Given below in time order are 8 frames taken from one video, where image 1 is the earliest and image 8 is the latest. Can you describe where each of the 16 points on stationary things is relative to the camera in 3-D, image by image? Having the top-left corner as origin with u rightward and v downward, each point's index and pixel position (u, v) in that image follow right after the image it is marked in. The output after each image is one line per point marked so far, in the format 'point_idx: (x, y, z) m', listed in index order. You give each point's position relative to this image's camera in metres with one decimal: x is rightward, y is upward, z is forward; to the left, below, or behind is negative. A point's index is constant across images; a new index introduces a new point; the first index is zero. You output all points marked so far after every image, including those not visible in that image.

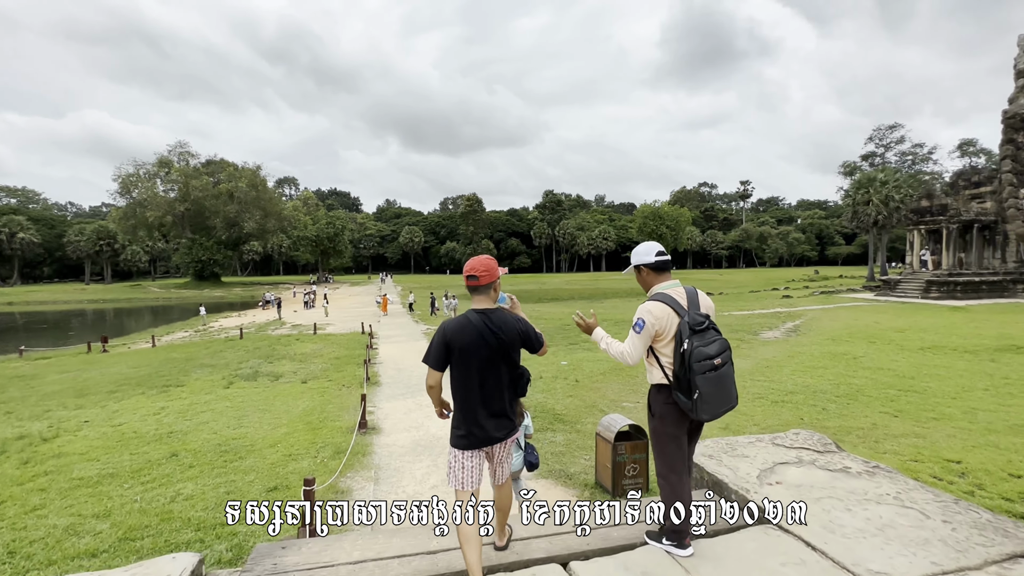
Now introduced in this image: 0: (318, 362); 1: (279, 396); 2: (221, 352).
0: (-6.1, -2.3, +14.9) m
1: (-5.2, -2.4, +10.6) m
2: (-10.8, -2.4, +17.6) m
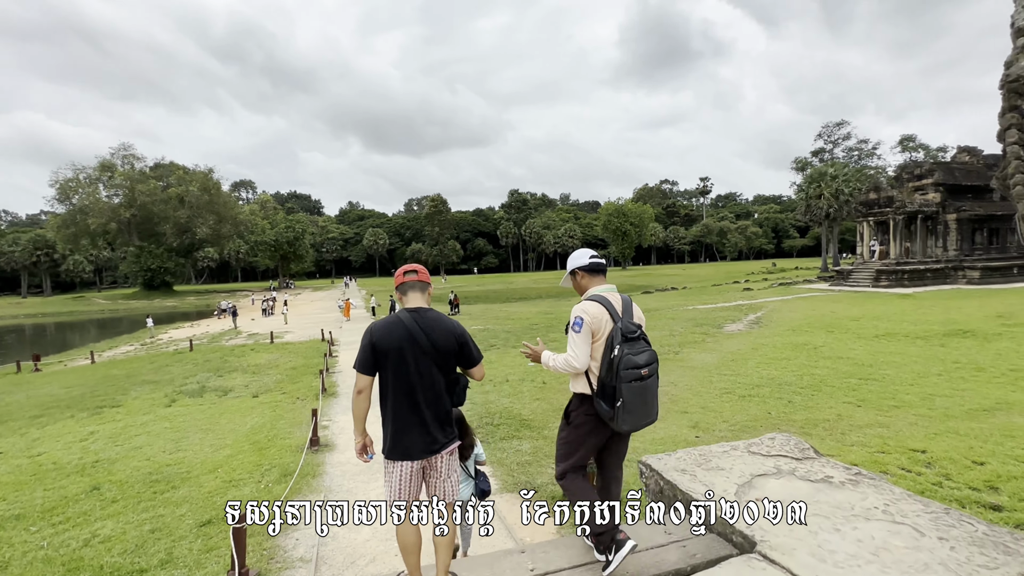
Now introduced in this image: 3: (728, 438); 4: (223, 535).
0: (-7.1, -2.5, +14.1) m
1: (-5.9, -2.6, +9.9) m
2: (-12.0, -2.7, +16.4) m
3: (+3.3, -2.3, +7.4) m
4: (-2.9, -2.5, +4.8) m
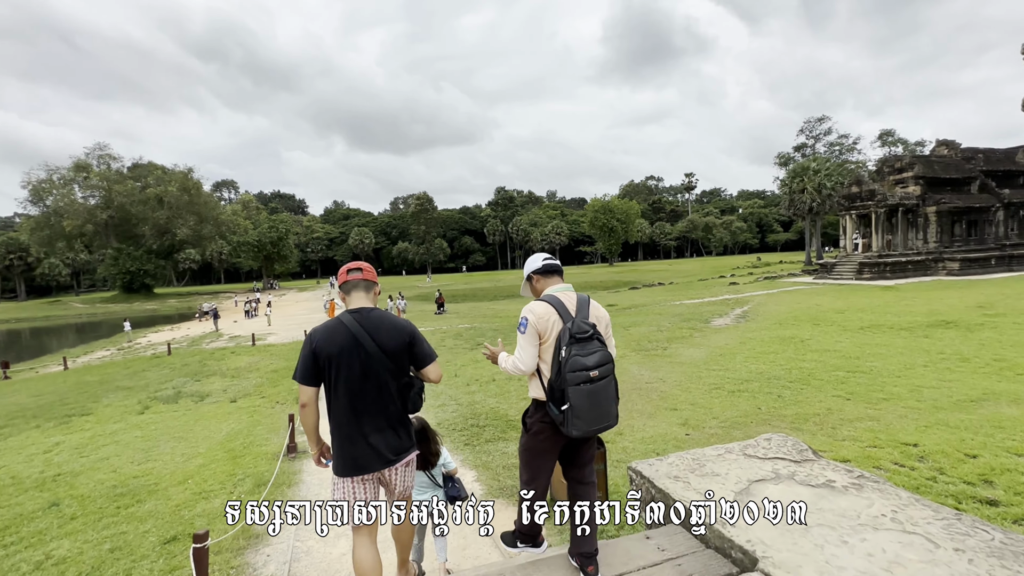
0: (-7.5, -2.5, +13.6) m
1: (-6.2, -2.6, +9.5) m
2: (-12.4, -2.8, +15.9) m
3: (+3.1, -2.2, +7.2) m
4: (-3.0, -2.5, +4.5) m
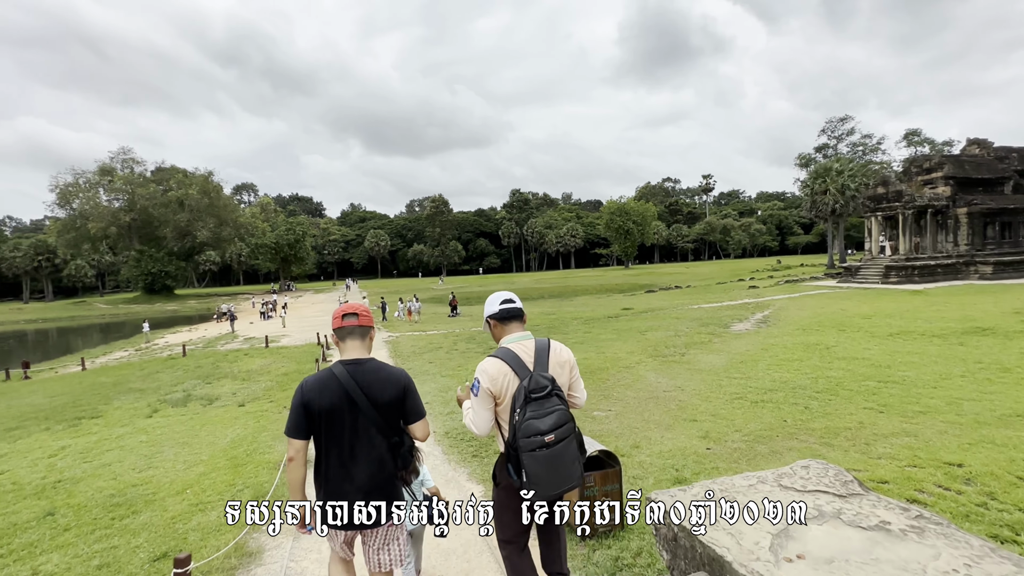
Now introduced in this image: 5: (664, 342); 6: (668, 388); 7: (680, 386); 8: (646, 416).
0: (-7.1, -2.6, +13.5) m
1: (-6.0, -2.7, +9.3) m
2: (-12.0, -2.9, +15.9) m
3: (+3.3, -2.3, +6.8) m
4: (-3.0, -2.5, +4.2) m
5: (+5.1, -1.8, +16.0) m
6: (+3.3, -2.1, +10.2) m
7: (+3.6, -2.1, +10.3) m
8: (+2.4, -2.3, +8.5) m
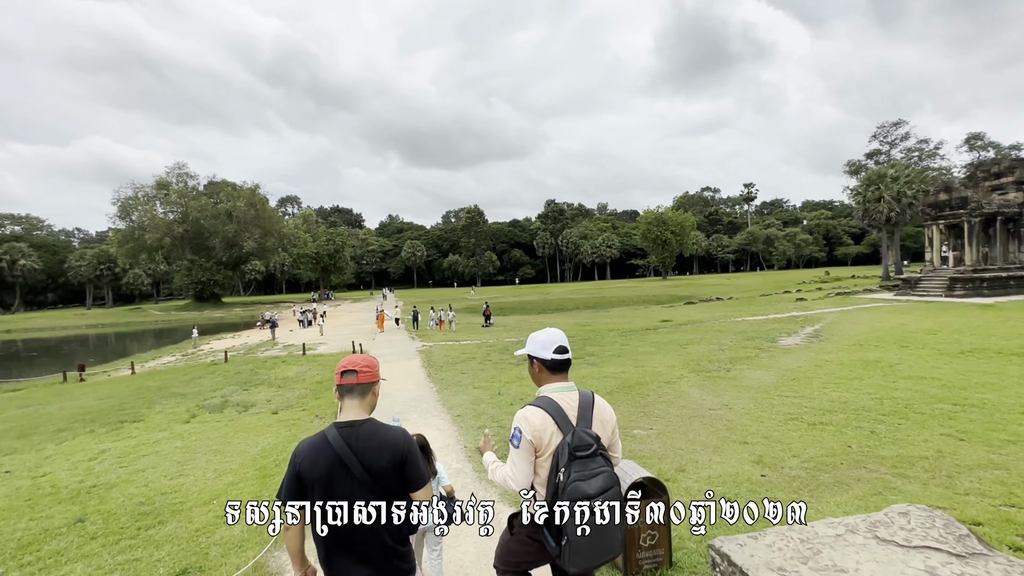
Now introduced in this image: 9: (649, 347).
0: (-6.2, -2.8, +13.6) m
1: (-5.3, -2.8, +9.3) m
2: (-10.8, -3.1, +16.3) m
3: (+3.7, -2.4, +6.1) m
4: (-2.7, -2.6, +4.0) m
5: (+6.2, -2.2, +15.2) m
6: (+4.0, -2.4, +9.5) m
7: (+4.3, -2.4, +9.6) m
8: (+3.0, -2.5, +7.9) m
9: (+5.1, -2.2, +17.7) m
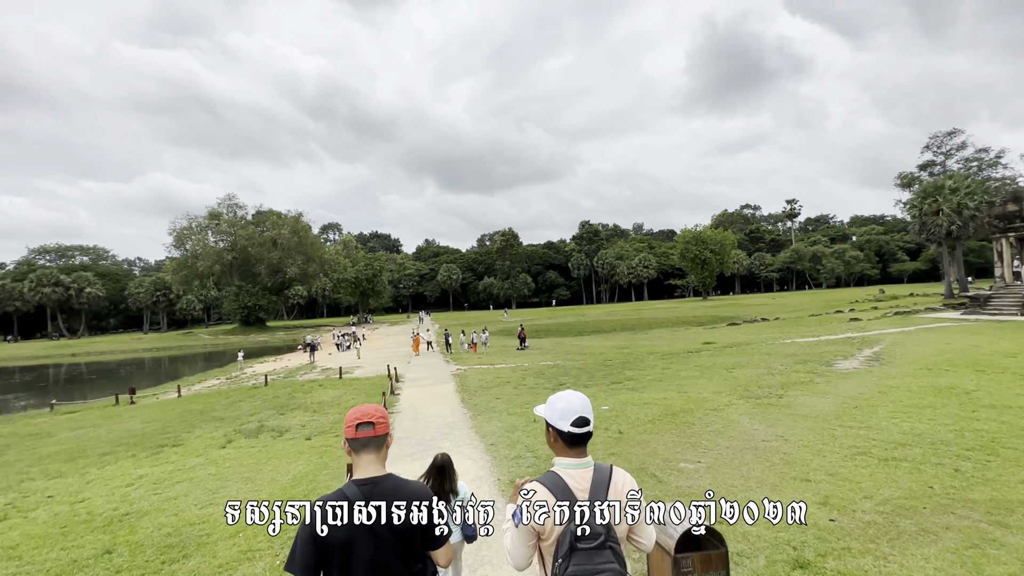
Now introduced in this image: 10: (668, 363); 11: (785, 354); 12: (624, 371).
0: (-5.1, -3.5, +13.6) m
1: (-4.6, -3.3, +9.2) m
2: (-9.6, -4.0, +16.6) m
3: (+4.1, -2.7, +5.4) m
4: (-2.4, -2.8, +3.8) m
5: (+7.3, -2.8, +14.2) m
6: (+4.7, -2.7, +8.8) m
7: (+5.0, -2.7, +8.8) m
8: (+3.5, -2.8, +7.2) m
9: (+6.4, -3.0, +16.8) m
10: (+6.4, -3.1, +19.4) m
11: (+11.2, -2.7, +19.6) m
12: (+4.2, -3.1, +17.9) m
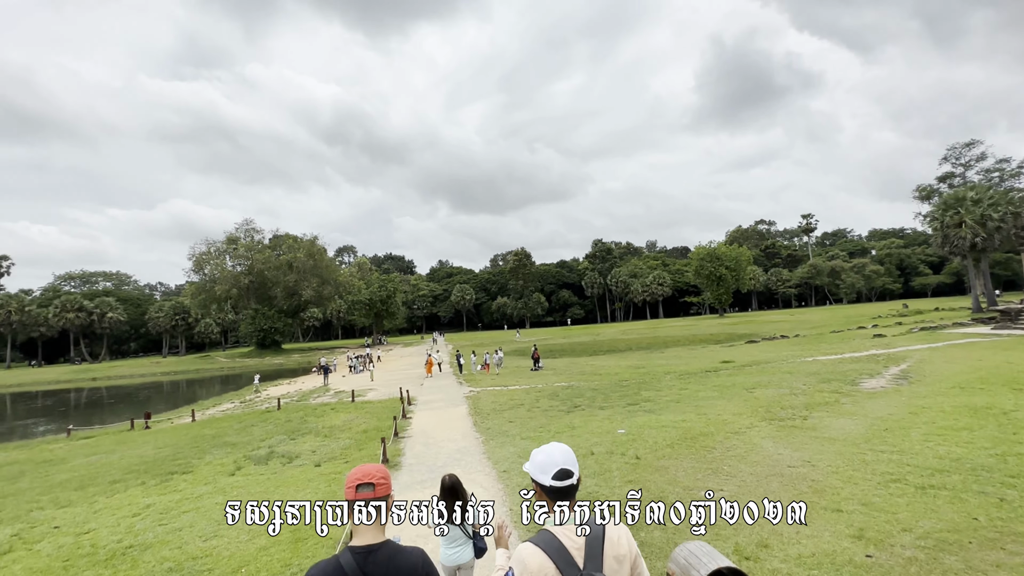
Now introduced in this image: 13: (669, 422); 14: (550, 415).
0: (-4.8, -4.2, +13.4) m
1: (-4.4, -3.8, +9.0) m
2: (-9.1, -4.9, +16.5) m
3: (+4.3, -2.8, +5.0) m
4: (-2.3, -3.0, +3.5) m
5: (+7.7, -3.3, +13.7) m
6: (+4.9, -3.1, +8.3) m
7: (+5.3, -3.1, +8.4) m
8: (+3.7, -3.1, +6.8) m
9: (+6.8, -3.6, +16.3) m
10: (+6.9, -3.8, +18.9) m
11: (+11.8, -3.4, +18.9) m
12: (+4.7, -3.8, +17.5) m
13: (+4.0, -3.4, +12.1) m
14: (+1.2, -3.9, +14.6) m
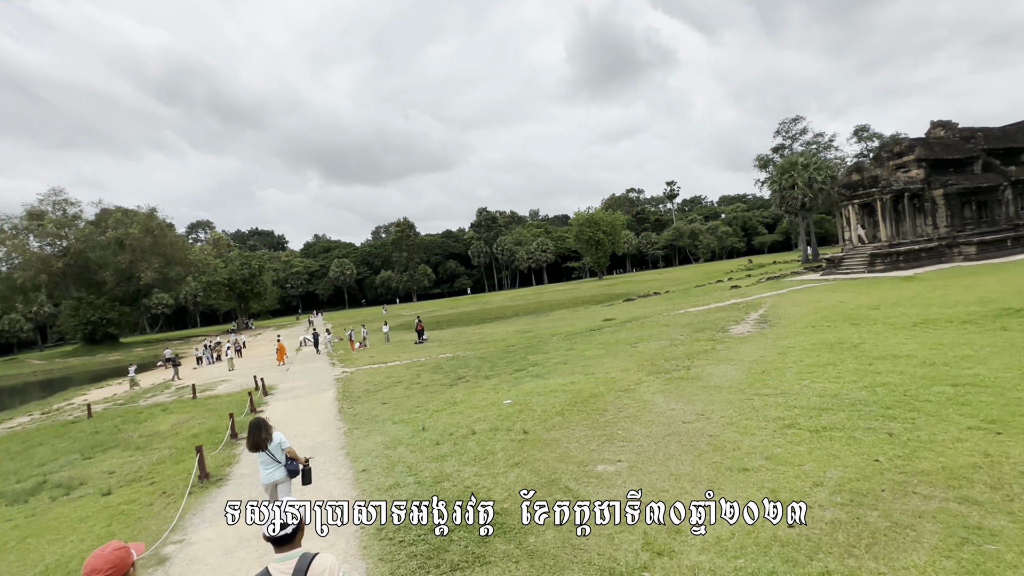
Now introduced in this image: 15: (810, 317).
0: (-7.7, -3.5, +10.5) m
1: (-6.3, -3.3, +6.3) m
2: (-12.6, -4.2, +12.6) m
3: (+3.0, -2.1, +4.3) m
4: (-3.1, -2.7, +1.4) m
5: (+4.3, -1.9, +13.6) m
6: (+2.9, -2.1, +7.7) m
7: (+3.1, -2.1, +7.8) m
8: (+2.0, -2.2, +6.0) m
9: (+2.9, -2.1, +16.0) m
10: (+2.3, -2.1, +18.5) m
11: (+7.0, -1.5, +19.6) m
12: (+0.5, -2.4, +16.6) m
13: (+1.1, -2.3, +11.2) m
14: (-2.2, -2.8, +13.0) m
15: (+10.7, -1.0, +17.0) m
